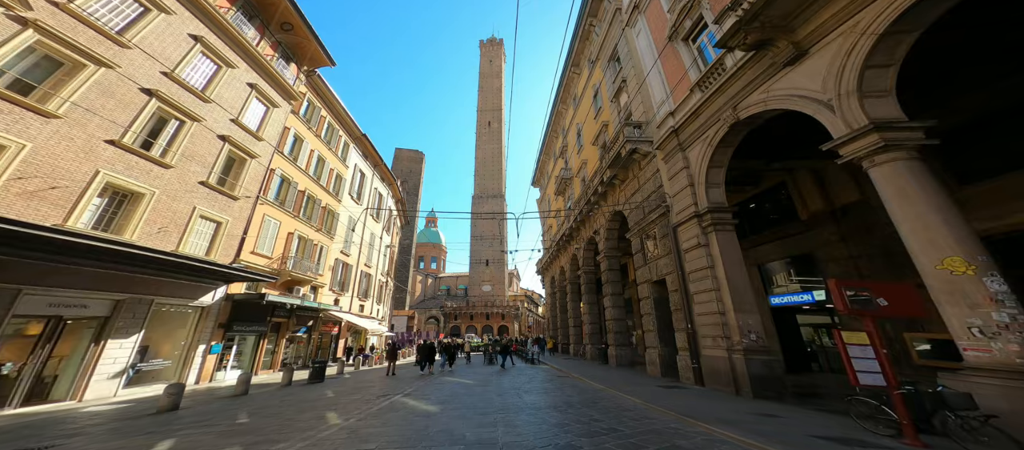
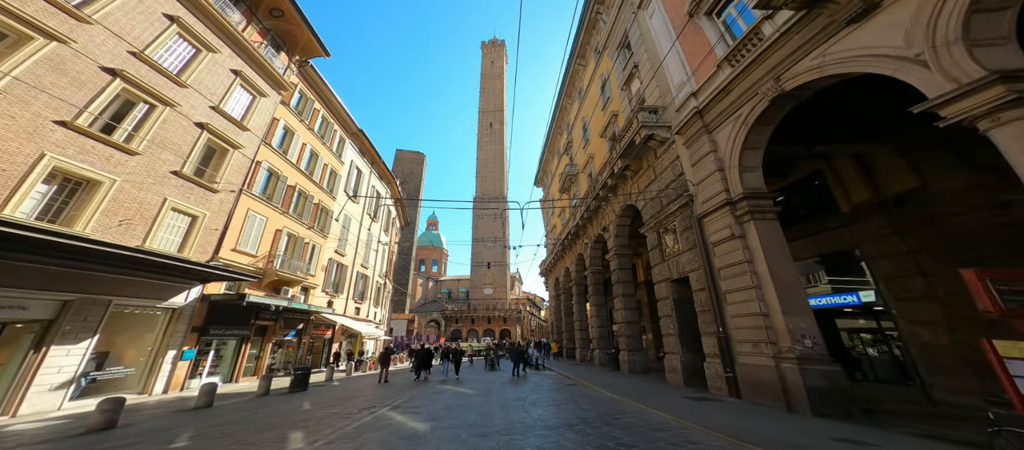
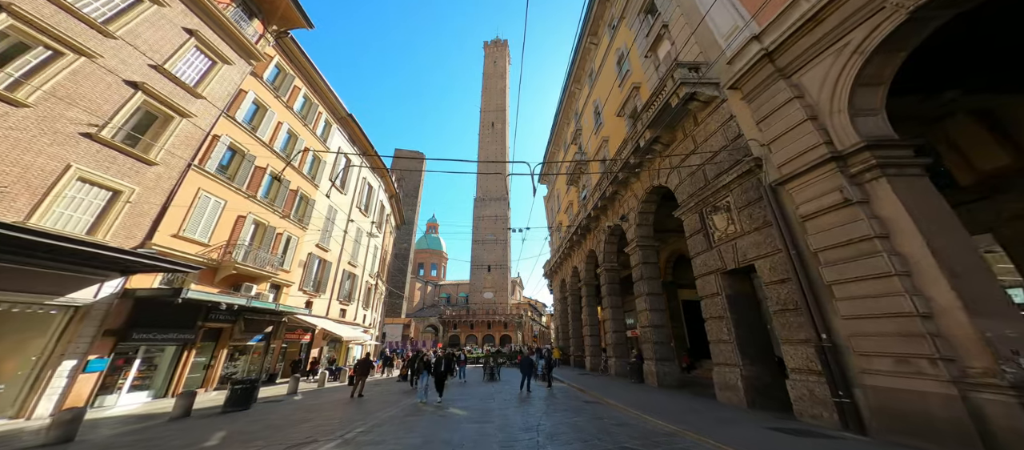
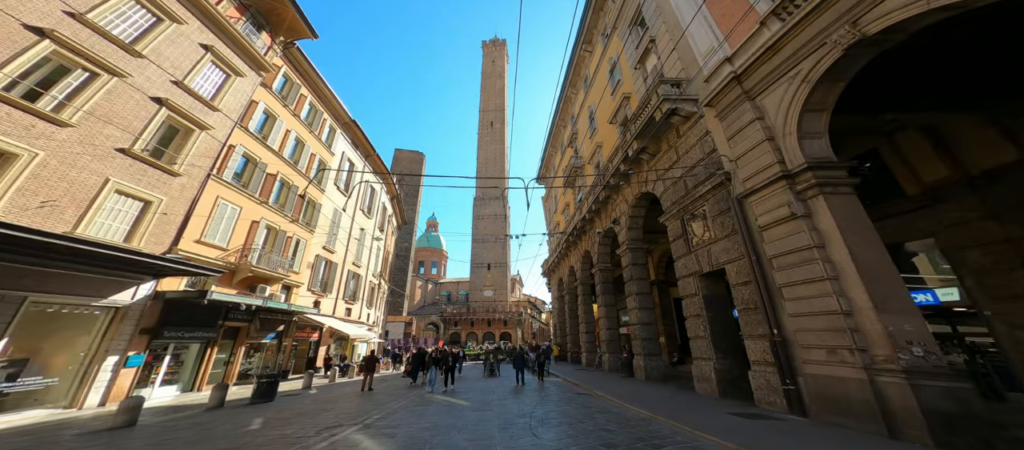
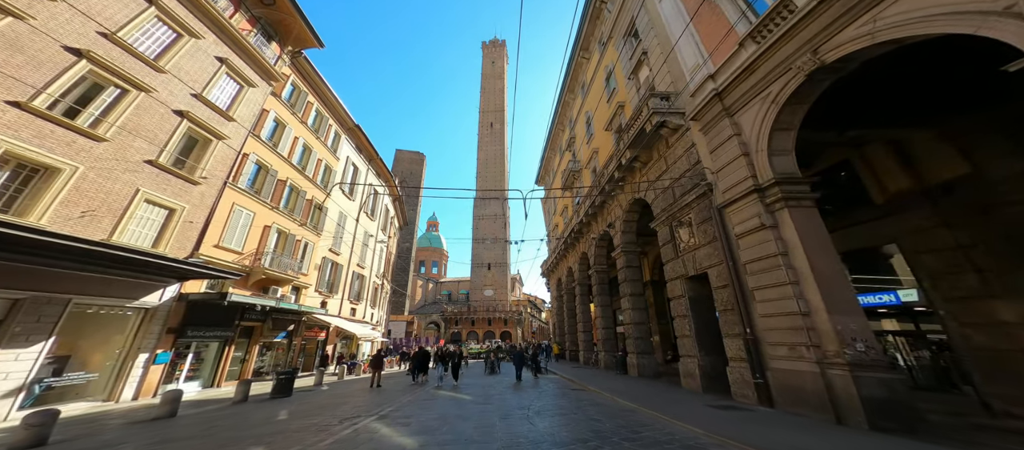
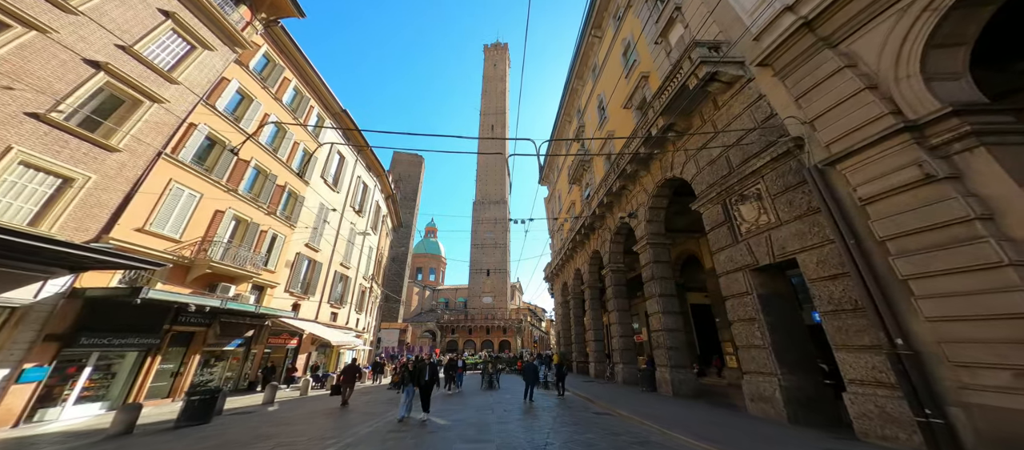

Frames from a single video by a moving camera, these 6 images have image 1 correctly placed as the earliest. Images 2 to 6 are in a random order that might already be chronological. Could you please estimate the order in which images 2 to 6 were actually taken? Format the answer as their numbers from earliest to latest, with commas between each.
2, 5, 4, 3, 6
